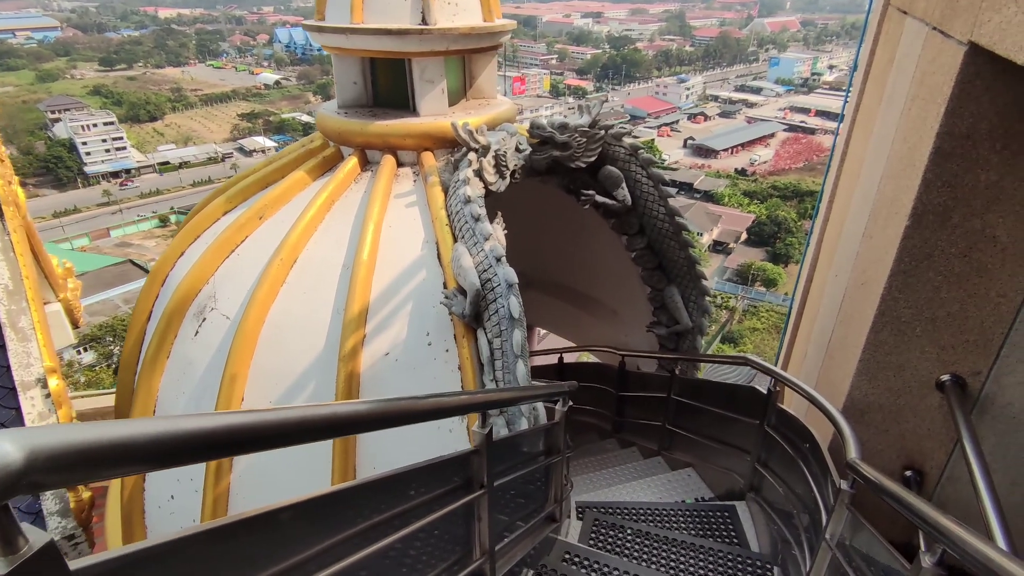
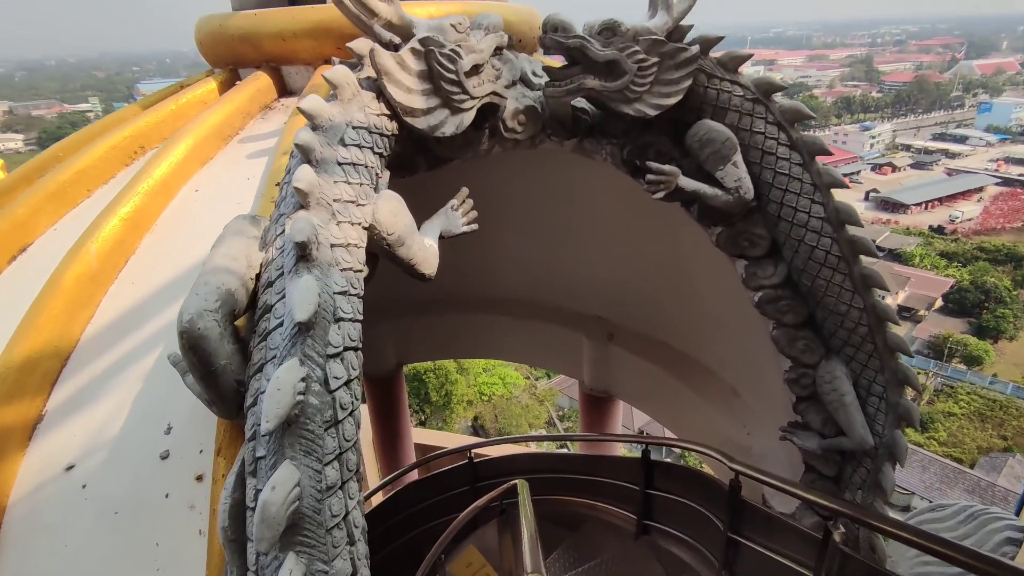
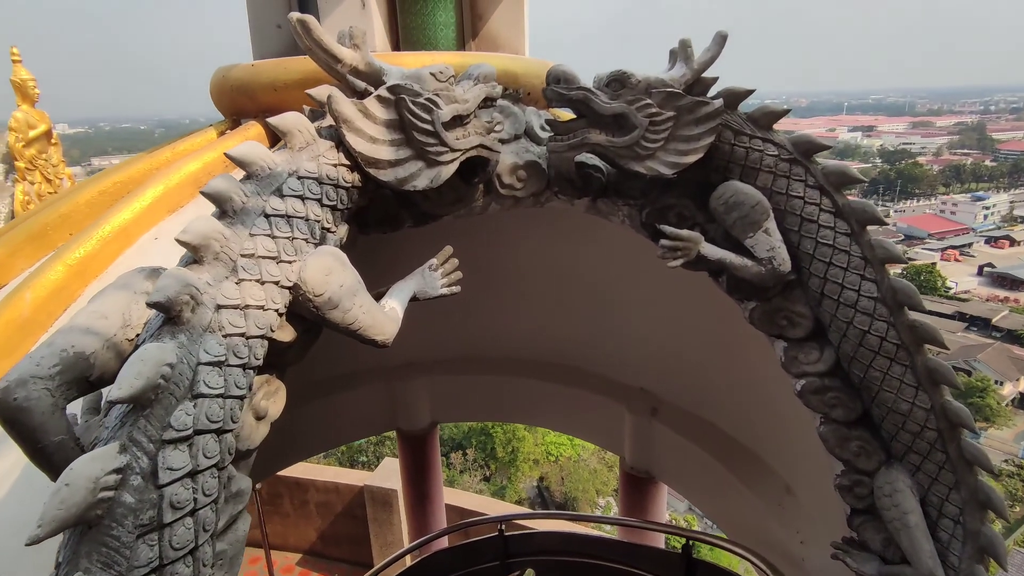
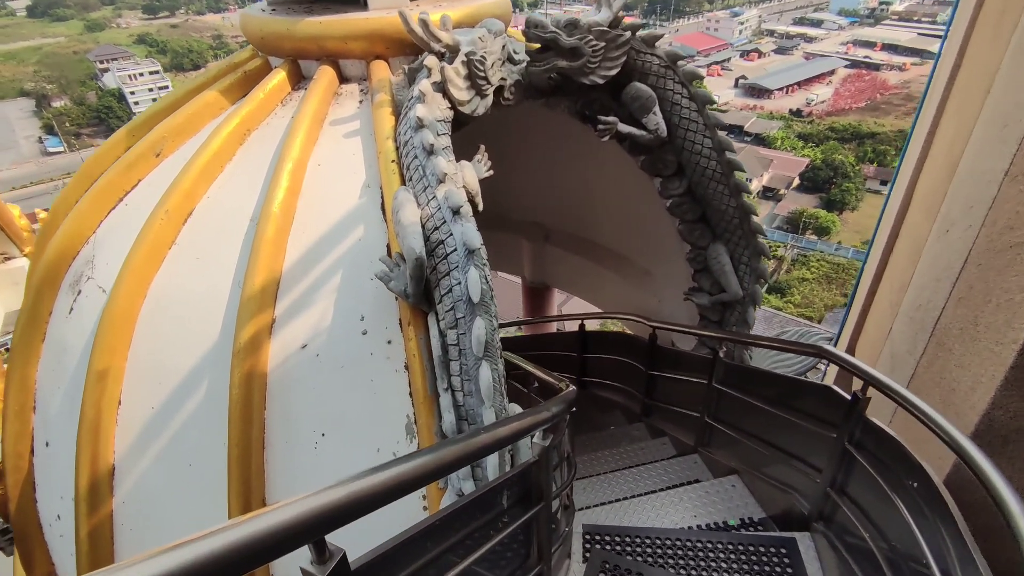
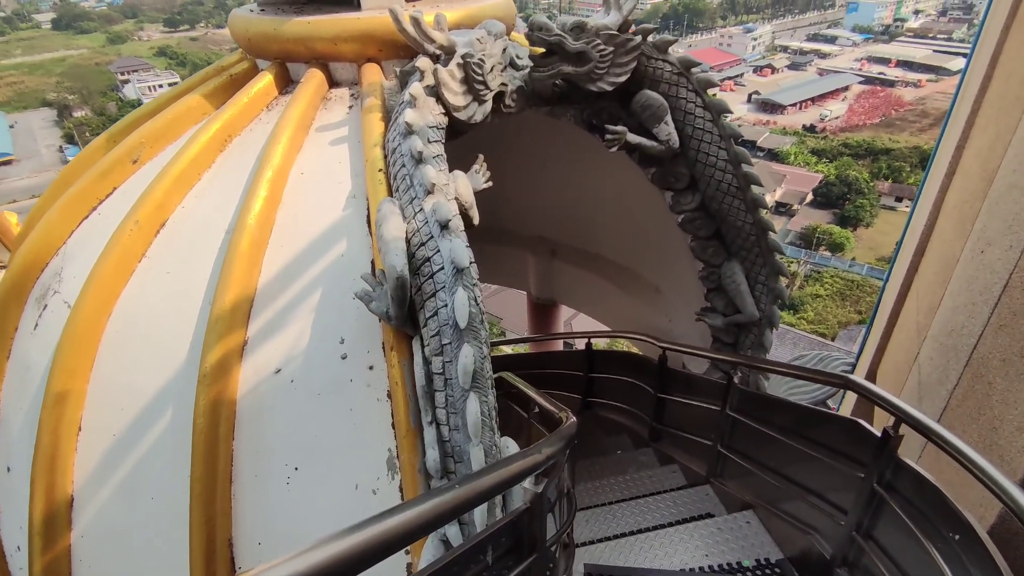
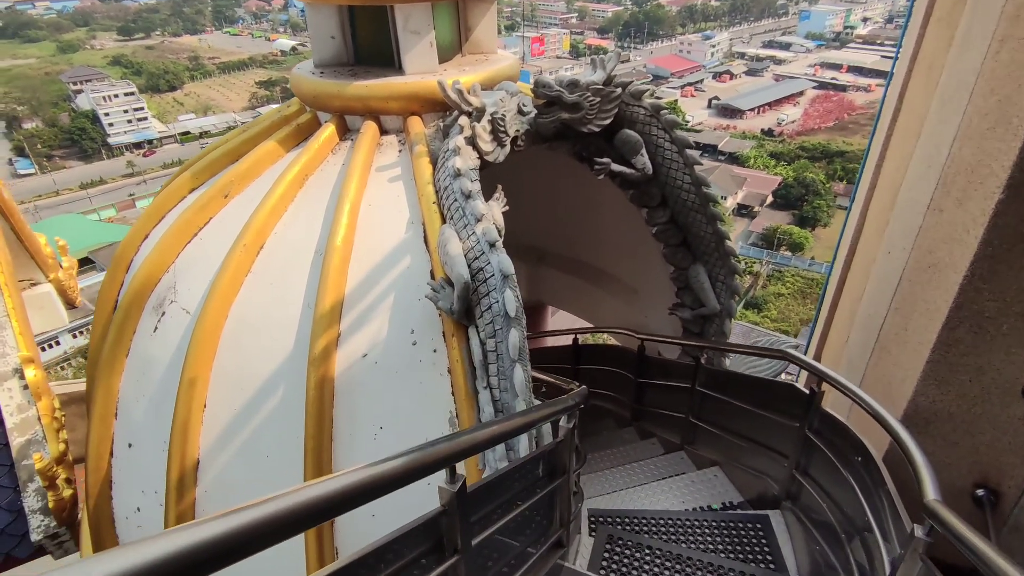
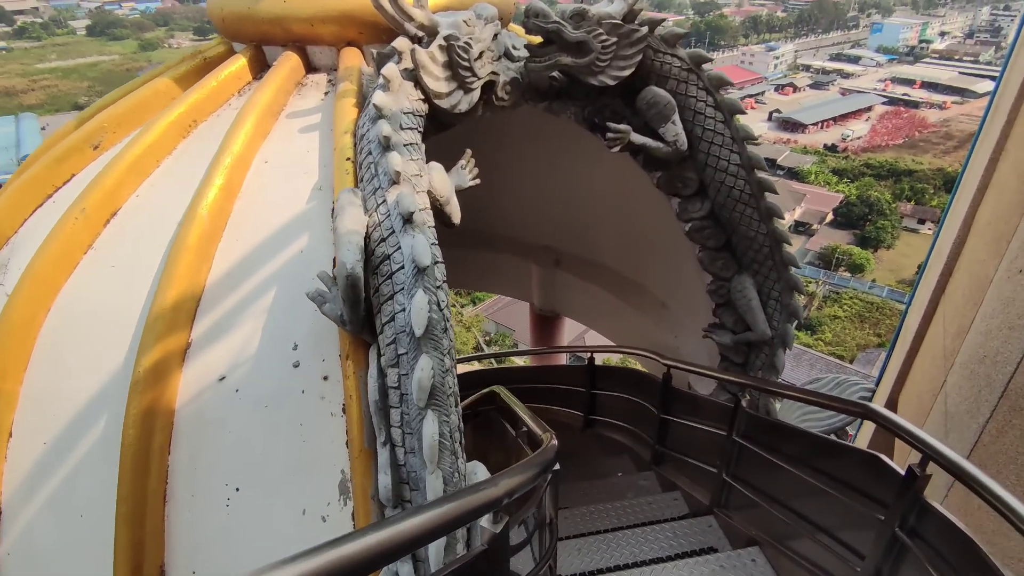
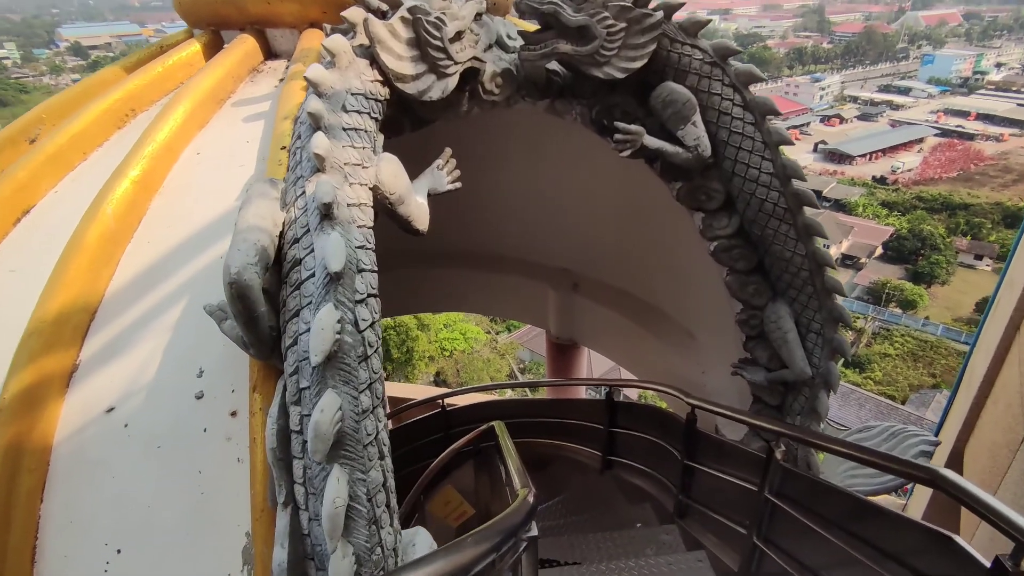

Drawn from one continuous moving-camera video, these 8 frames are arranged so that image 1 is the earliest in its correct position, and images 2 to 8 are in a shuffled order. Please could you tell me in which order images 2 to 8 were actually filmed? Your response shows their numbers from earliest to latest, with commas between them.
6, 4, 5, 7, 8, 2, 3
